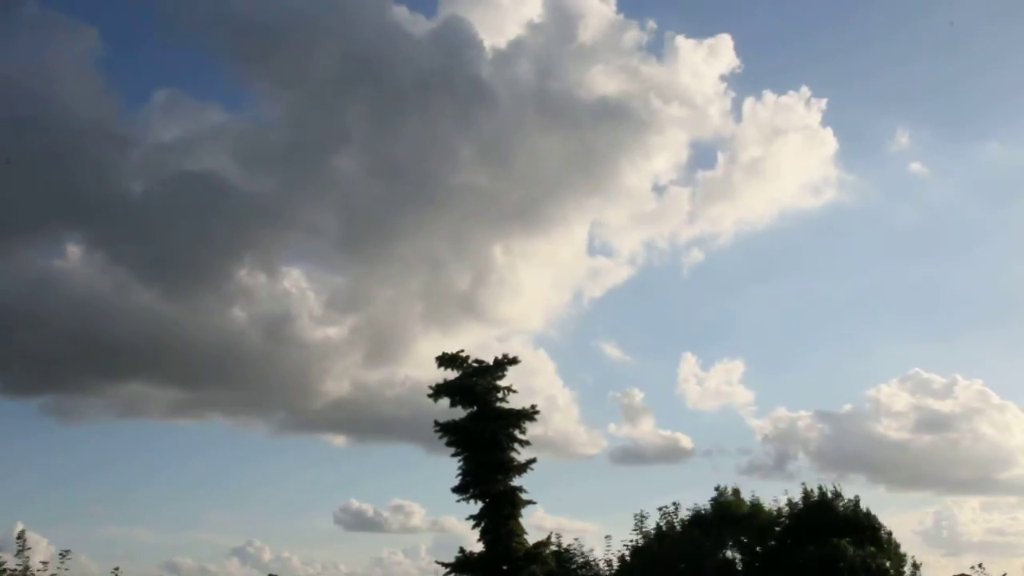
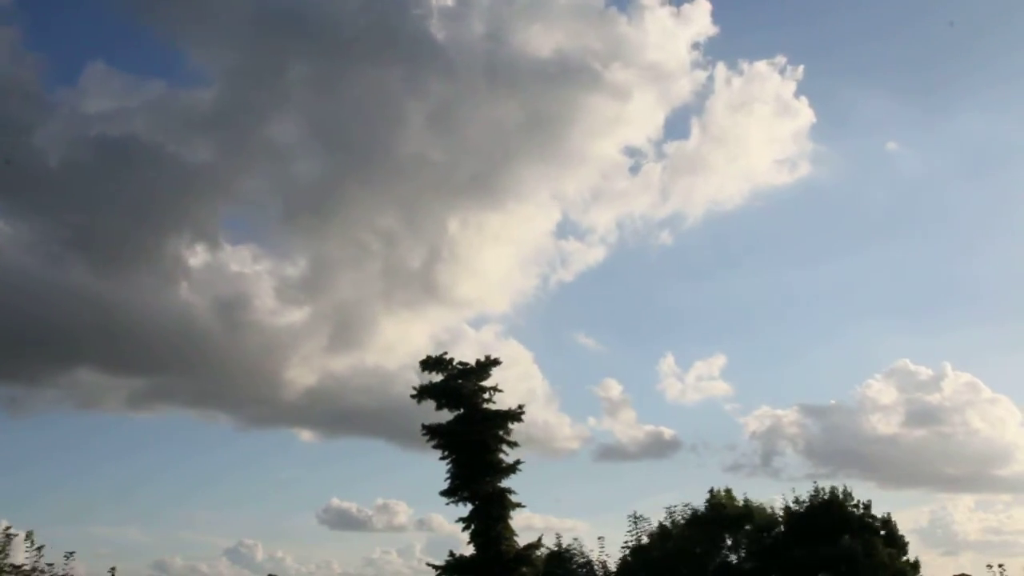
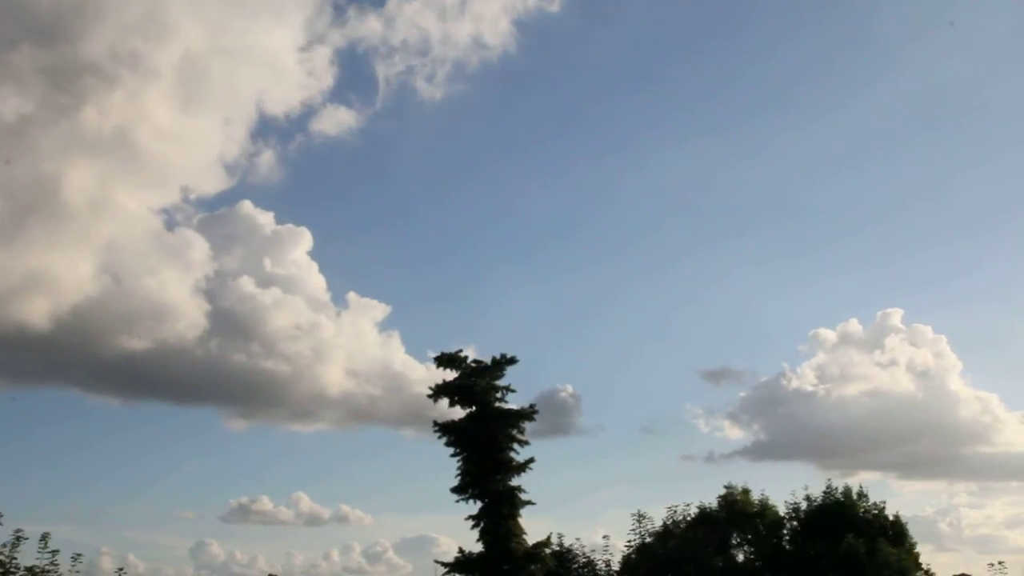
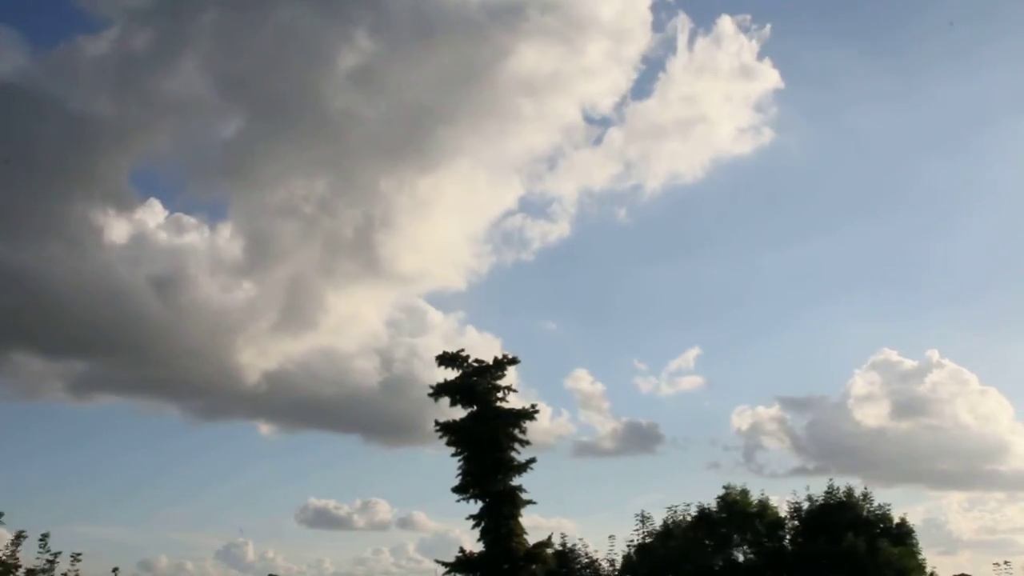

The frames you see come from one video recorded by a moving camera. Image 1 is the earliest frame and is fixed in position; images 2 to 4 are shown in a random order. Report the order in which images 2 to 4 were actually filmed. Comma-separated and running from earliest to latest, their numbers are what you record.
2, 4, 3
